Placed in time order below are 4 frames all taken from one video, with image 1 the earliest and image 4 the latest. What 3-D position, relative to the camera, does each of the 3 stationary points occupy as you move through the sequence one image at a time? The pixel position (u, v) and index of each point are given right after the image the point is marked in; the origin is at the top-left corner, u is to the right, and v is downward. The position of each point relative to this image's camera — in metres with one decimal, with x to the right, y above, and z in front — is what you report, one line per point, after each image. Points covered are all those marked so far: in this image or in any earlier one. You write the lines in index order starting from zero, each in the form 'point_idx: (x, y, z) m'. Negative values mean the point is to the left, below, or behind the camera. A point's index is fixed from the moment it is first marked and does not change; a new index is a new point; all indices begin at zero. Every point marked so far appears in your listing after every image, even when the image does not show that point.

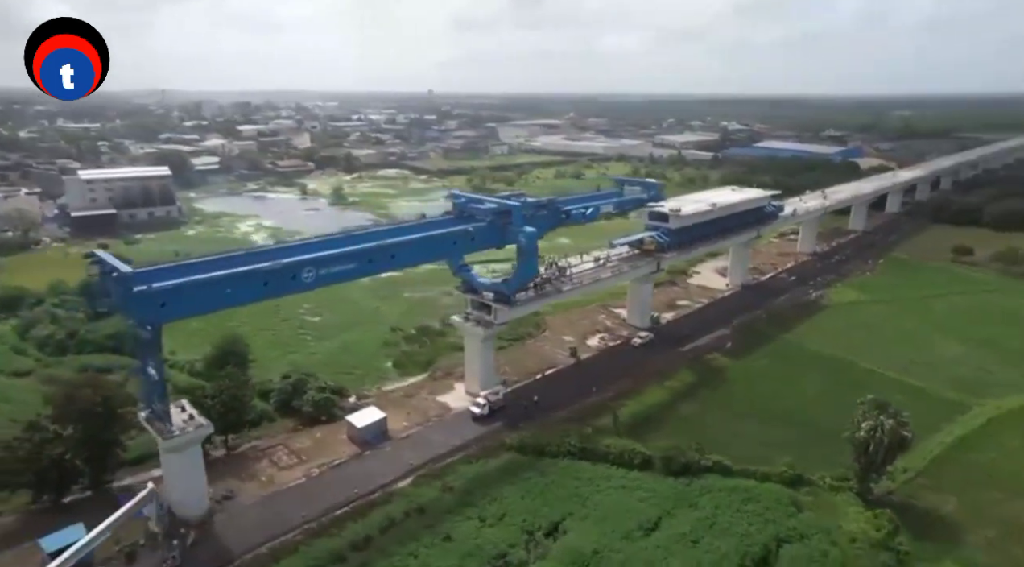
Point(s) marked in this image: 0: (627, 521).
0: (+2.7, -5.6, +14.9) m
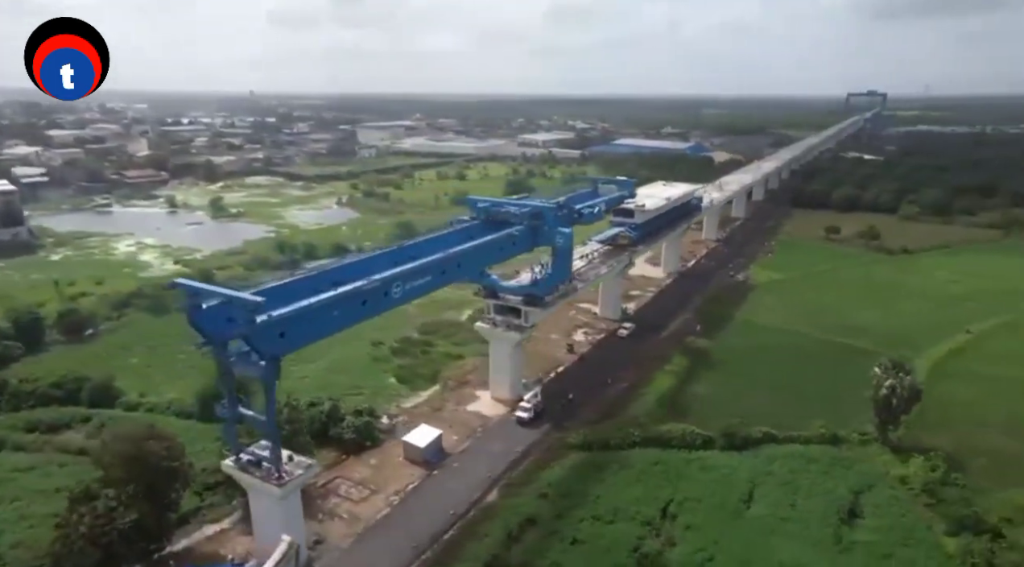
0: (+5.3, -5.4, +15.9) m
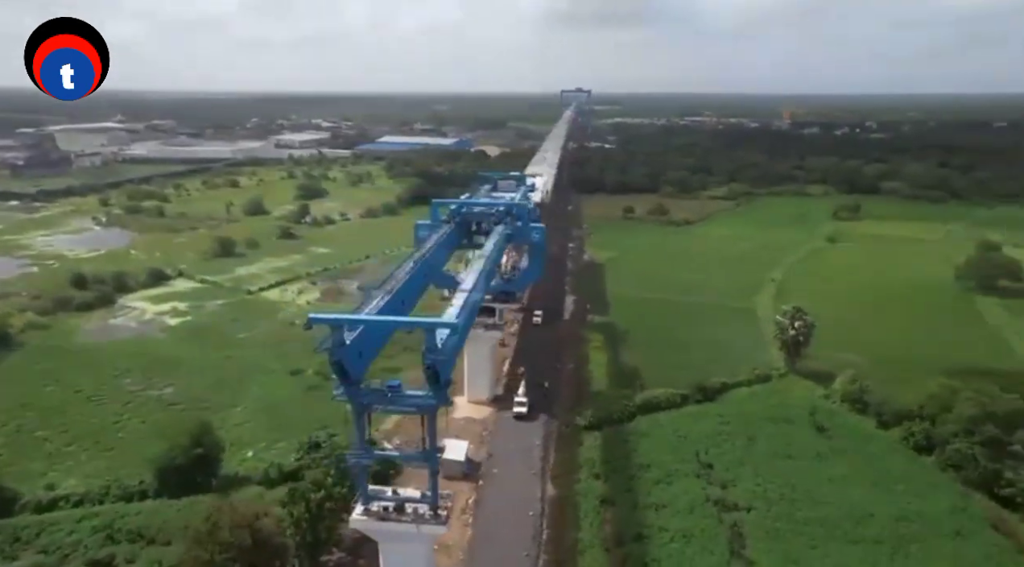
0: (+6.5, -4.6, +18.6) m
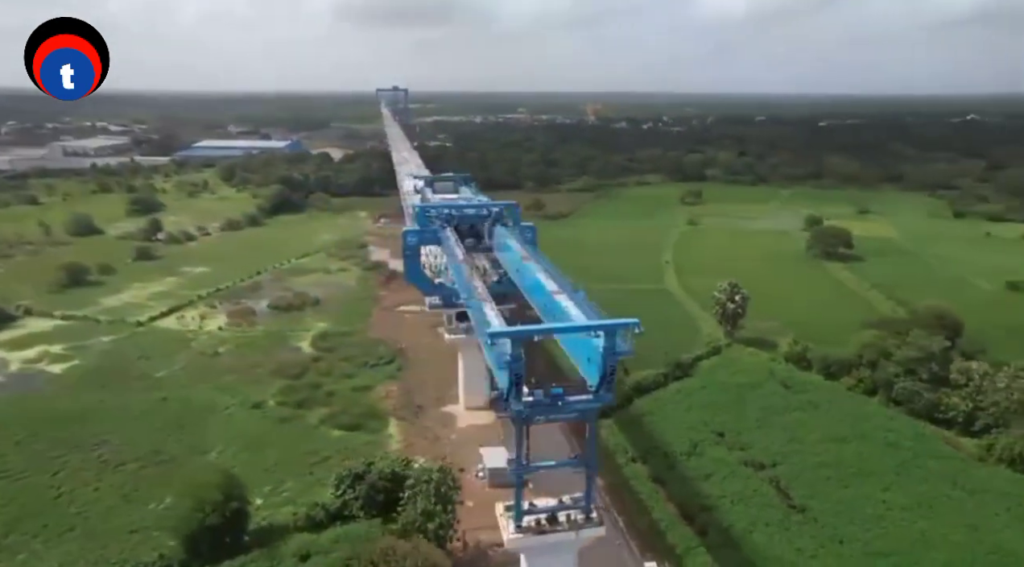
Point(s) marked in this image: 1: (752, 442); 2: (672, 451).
0: (+7.0, -4.0, +20.5) m
1: (+7.0, -4.6, +18.6) m
2: (+4.6, -4.8, +18.1) m
